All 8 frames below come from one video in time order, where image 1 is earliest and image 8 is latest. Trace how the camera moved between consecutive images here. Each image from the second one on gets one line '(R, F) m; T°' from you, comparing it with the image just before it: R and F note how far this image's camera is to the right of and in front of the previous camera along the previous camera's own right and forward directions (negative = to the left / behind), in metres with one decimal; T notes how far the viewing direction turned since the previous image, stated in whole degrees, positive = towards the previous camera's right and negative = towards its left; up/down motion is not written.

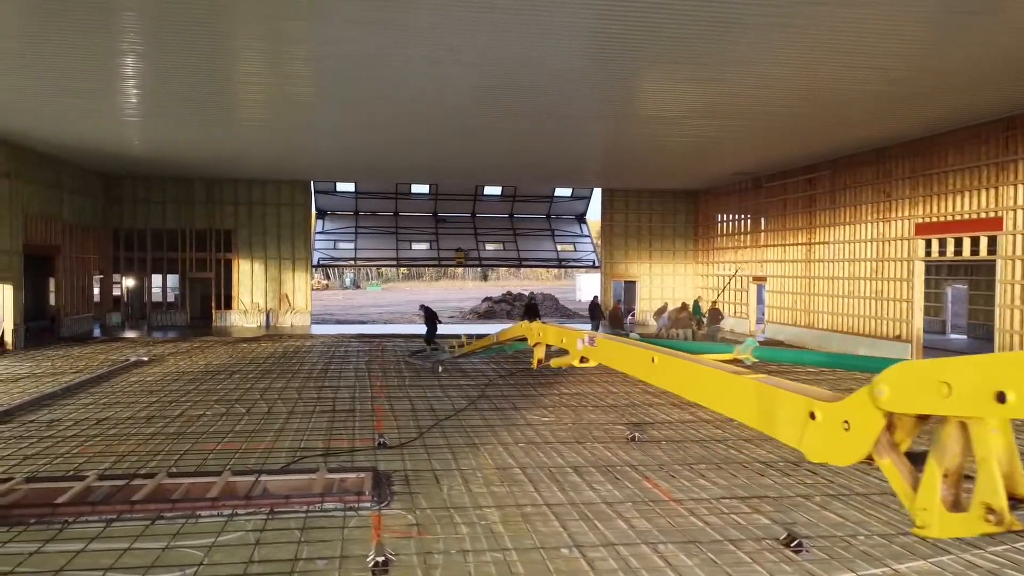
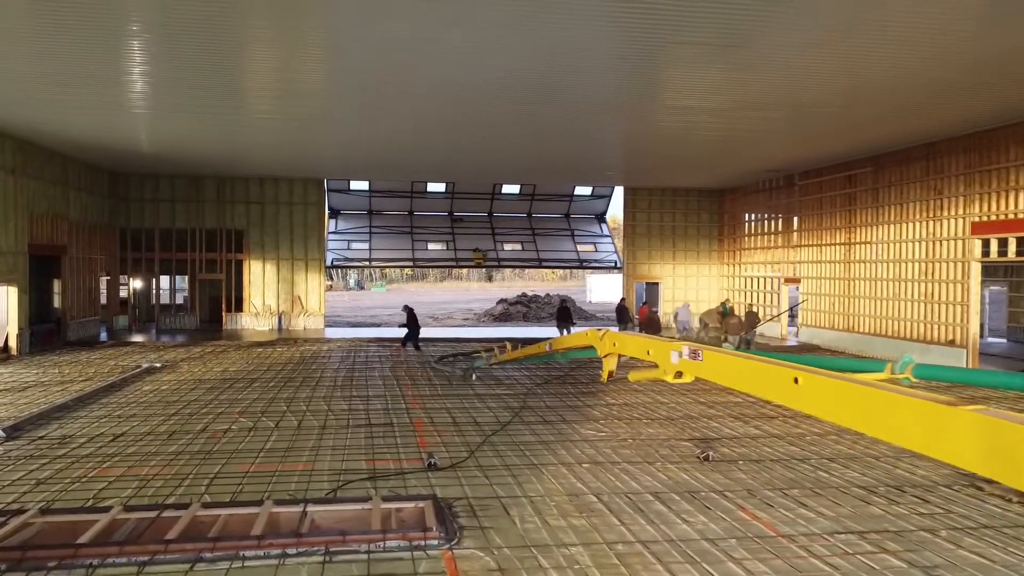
(-0.4, +0.5) m; 0°
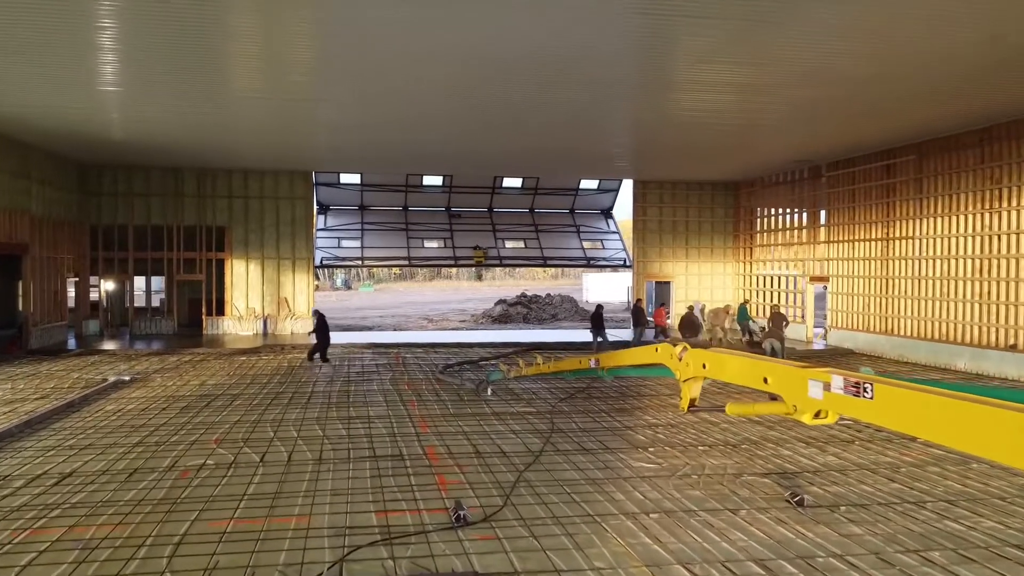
(-0.3, +1.0) m; +1°
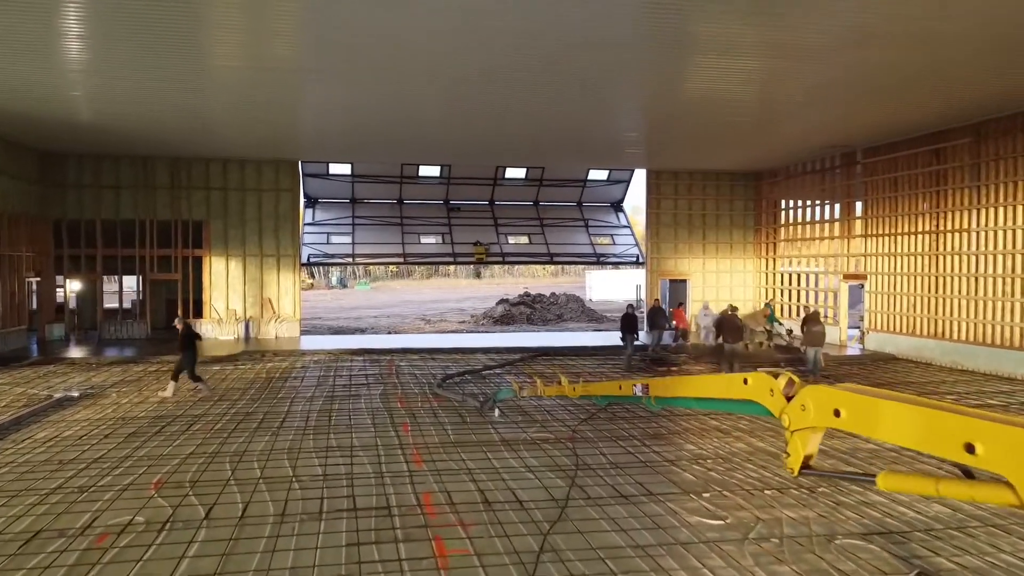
(-0.1, +1.1) m; 0°
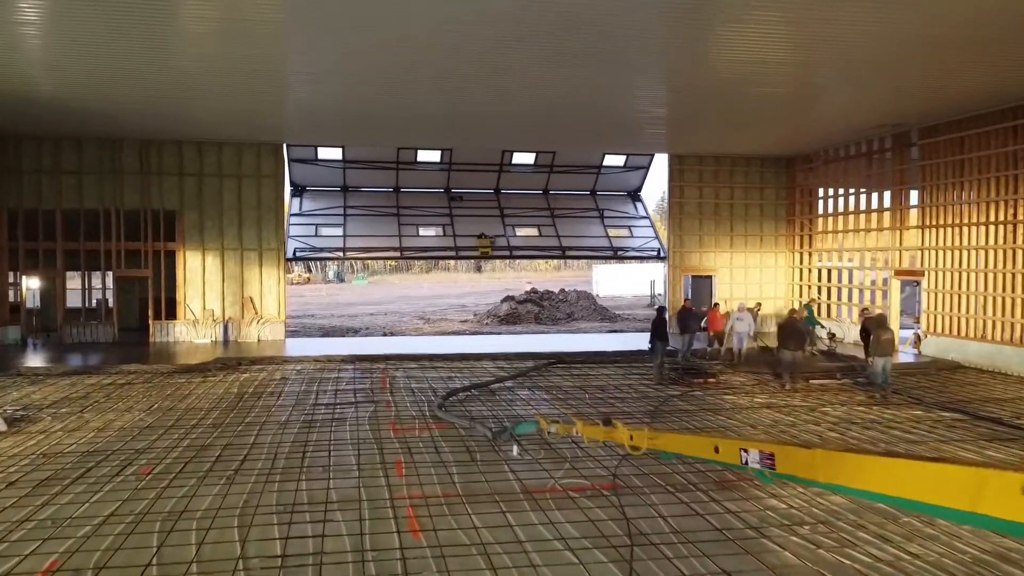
(-0.1, +1.3) m; 0°
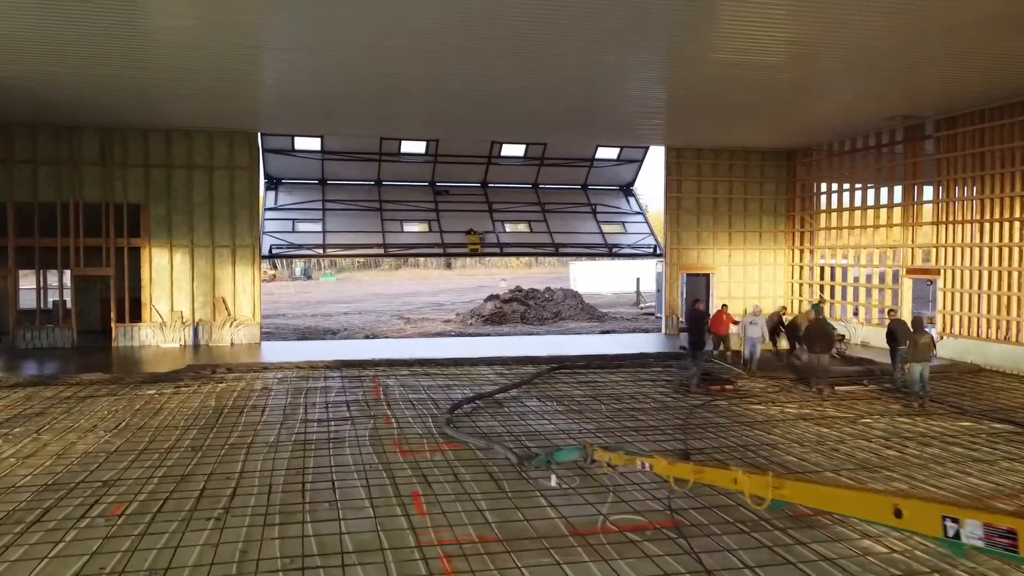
(-0.4, +0.7) m; +3°
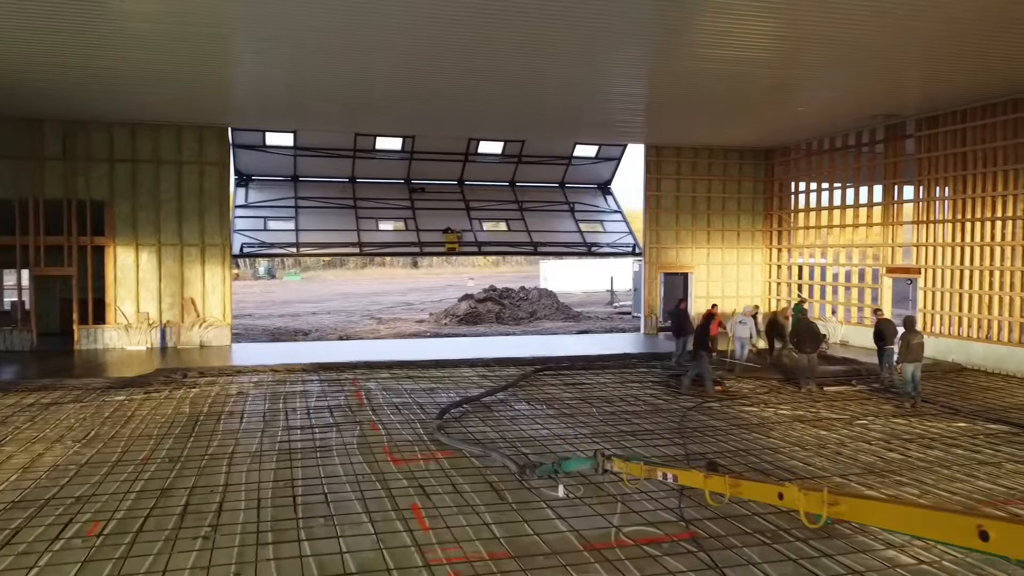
(-0.2, +0.2) m; +3°
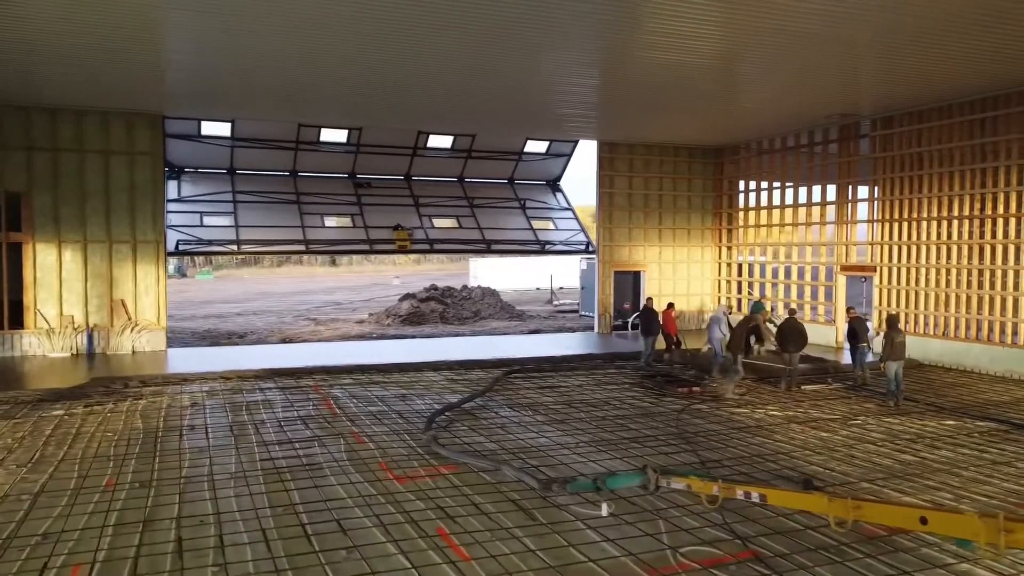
(-0.6, +0.4) m; +6°
